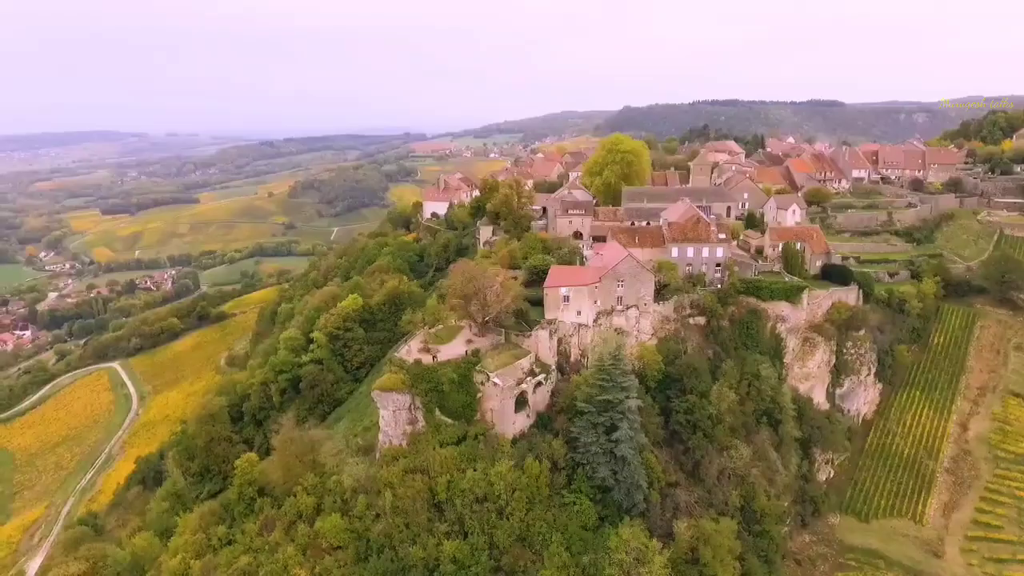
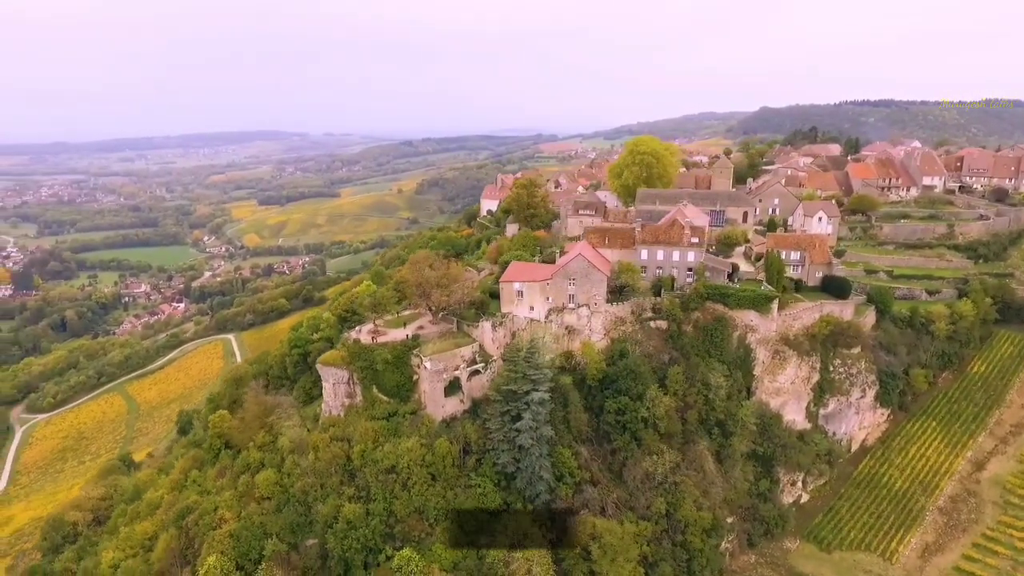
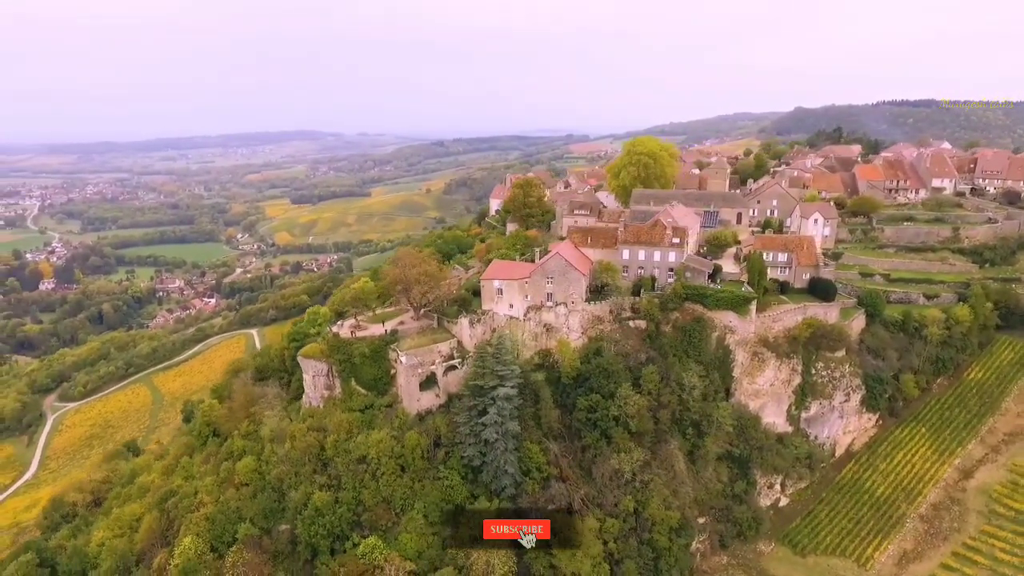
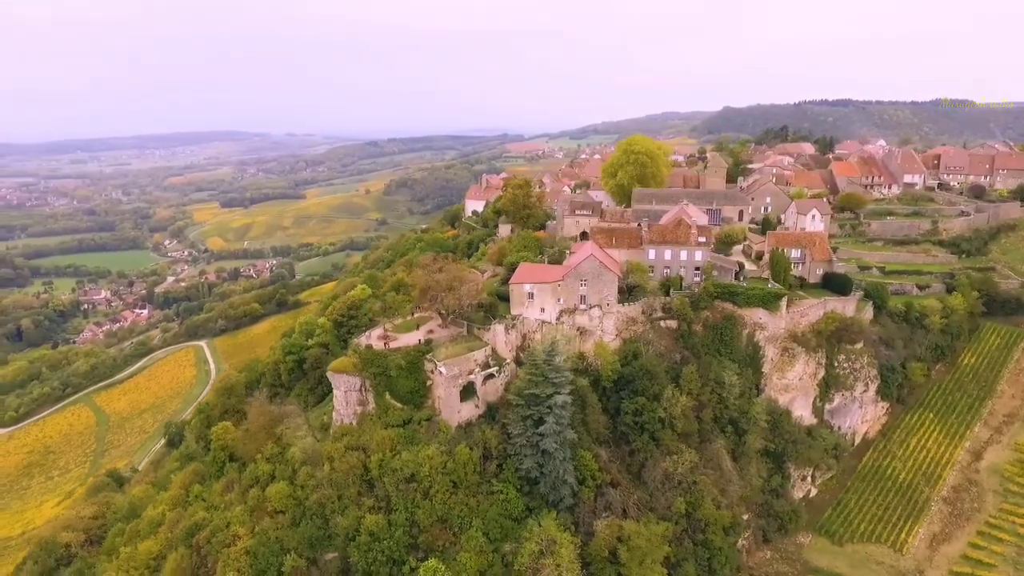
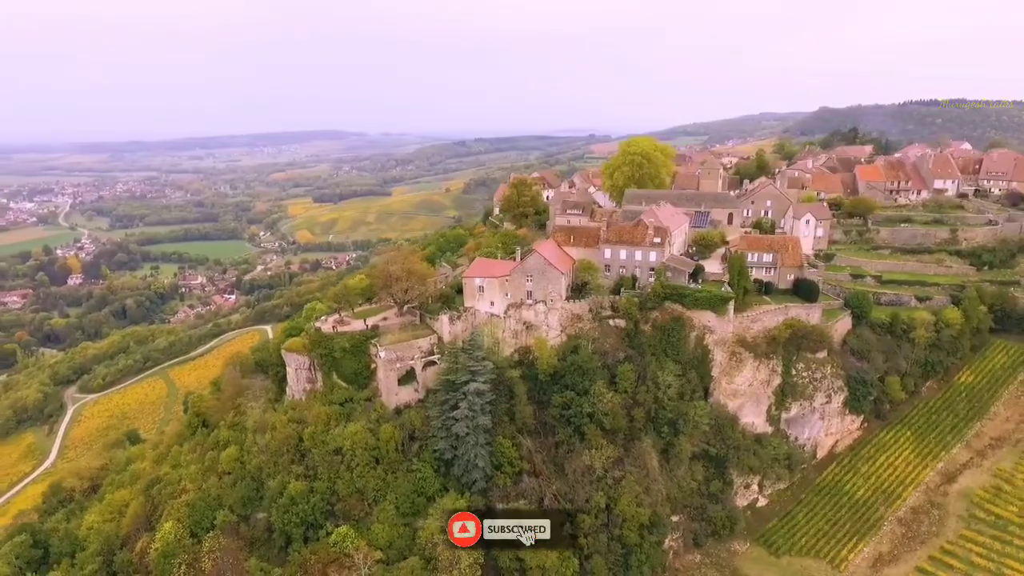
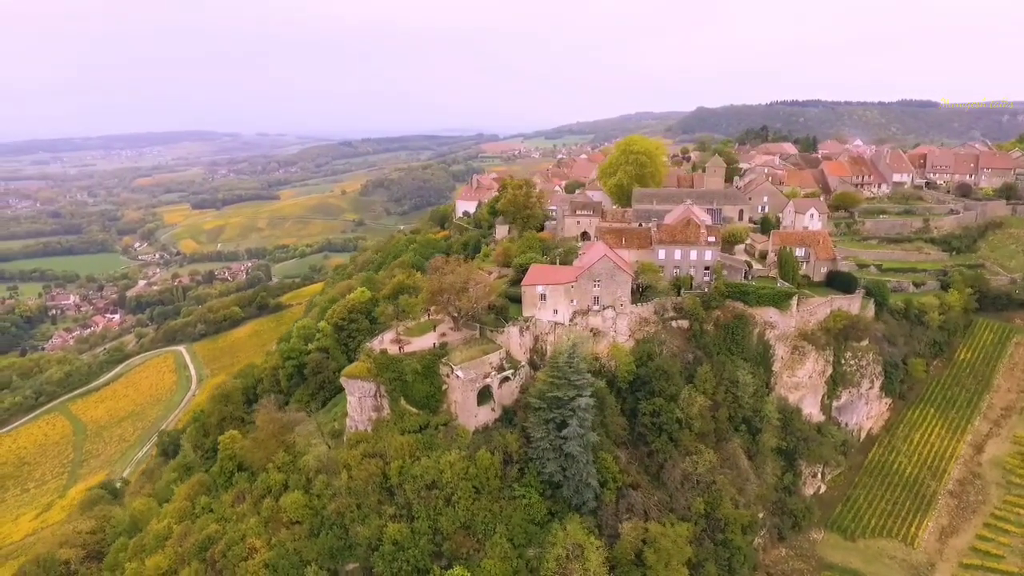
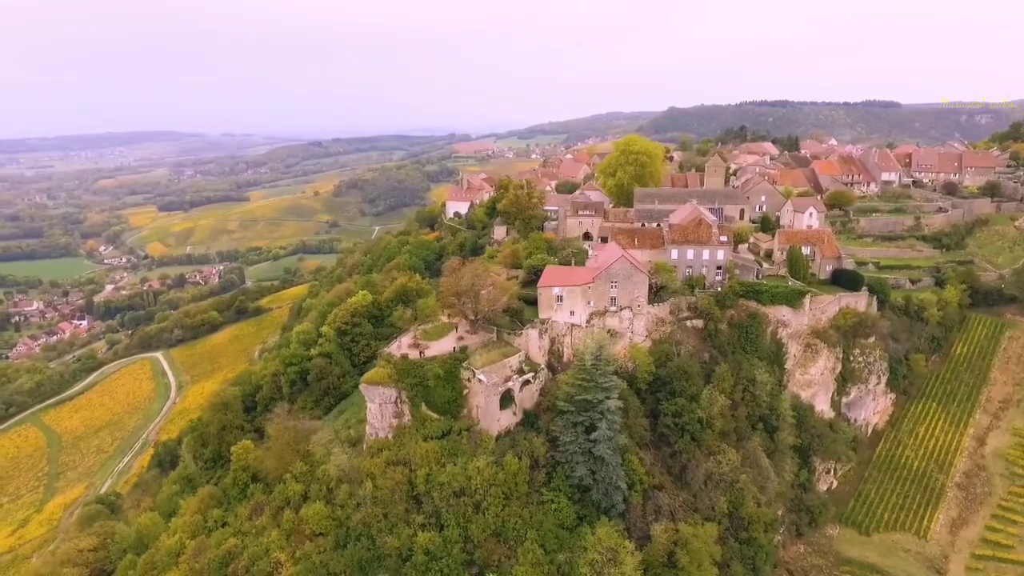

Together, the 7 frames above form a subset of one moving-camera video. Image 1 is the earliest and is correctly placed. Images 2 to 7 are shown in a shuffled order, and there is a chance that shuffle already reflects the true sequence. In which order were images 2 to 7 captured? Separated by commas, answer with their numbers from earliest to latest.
7, 6, 4, 2, 3, 5
